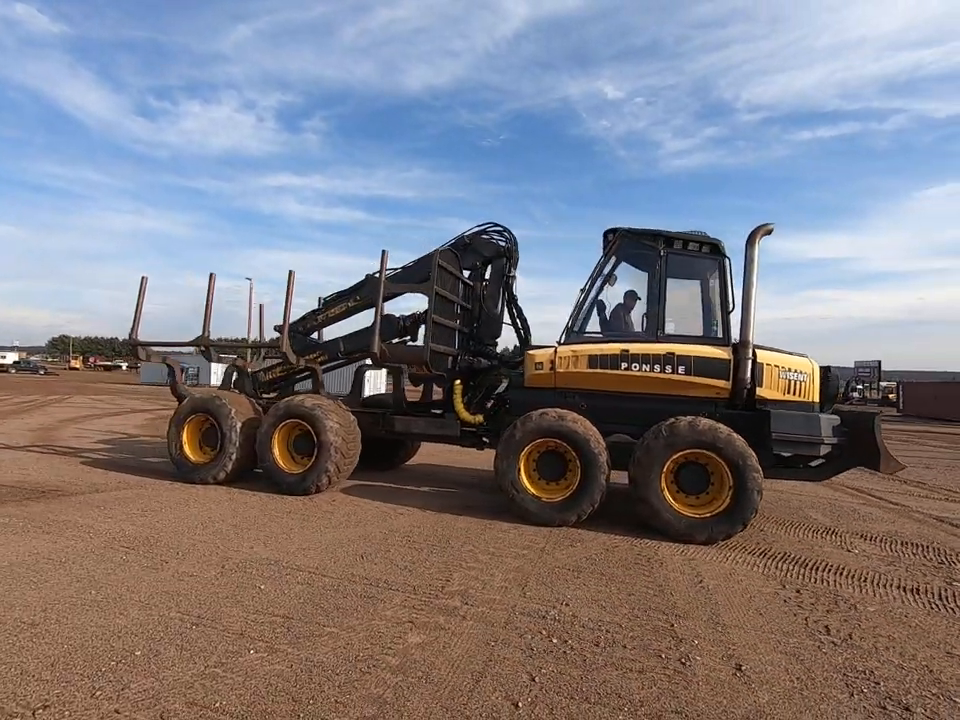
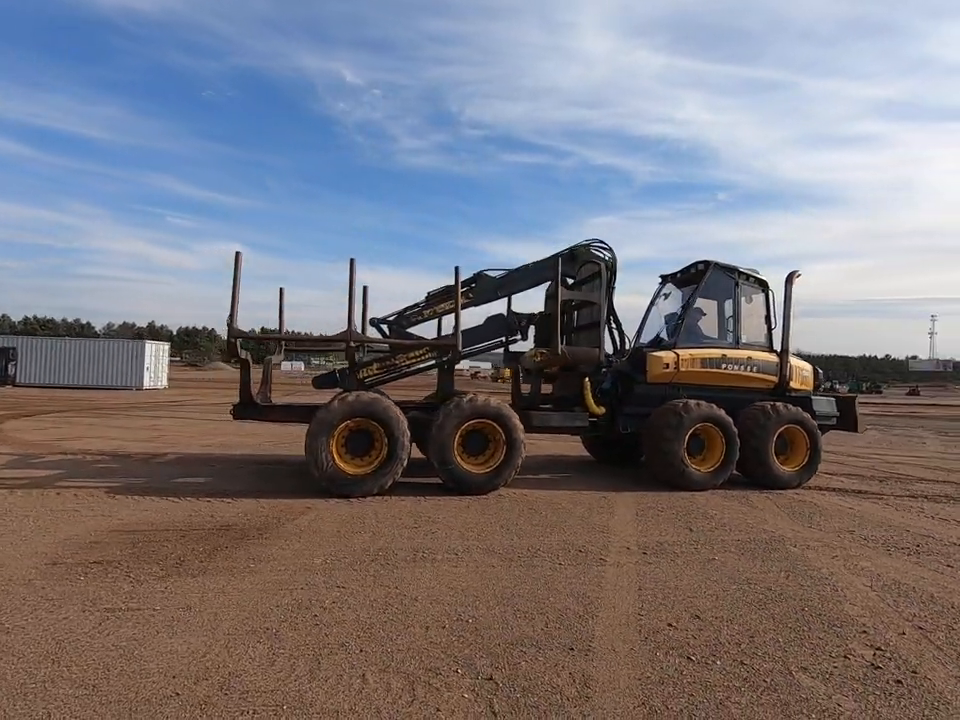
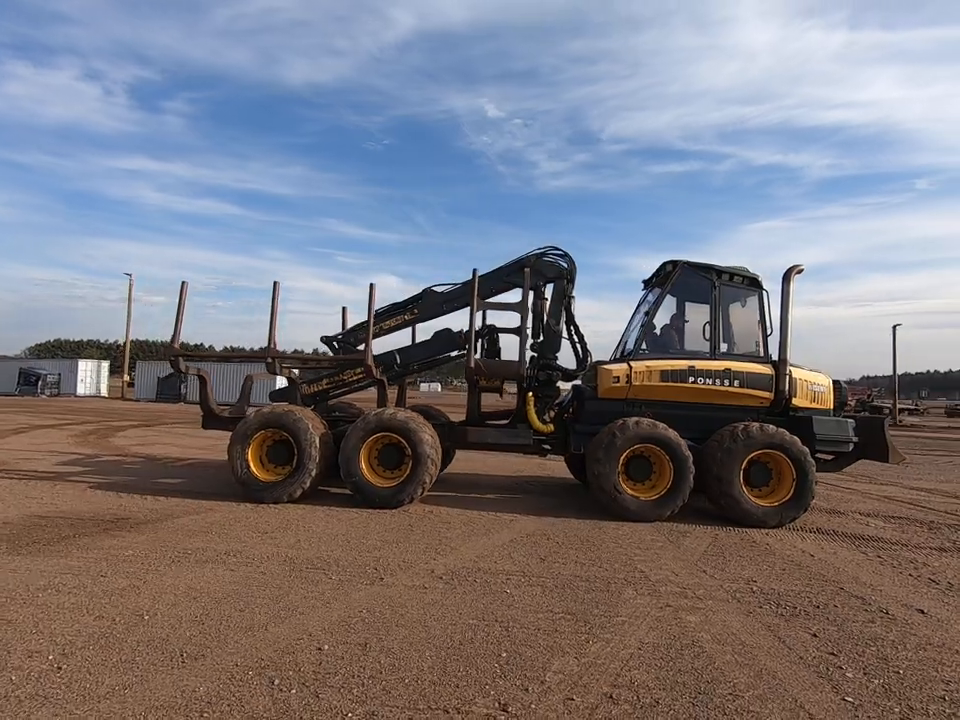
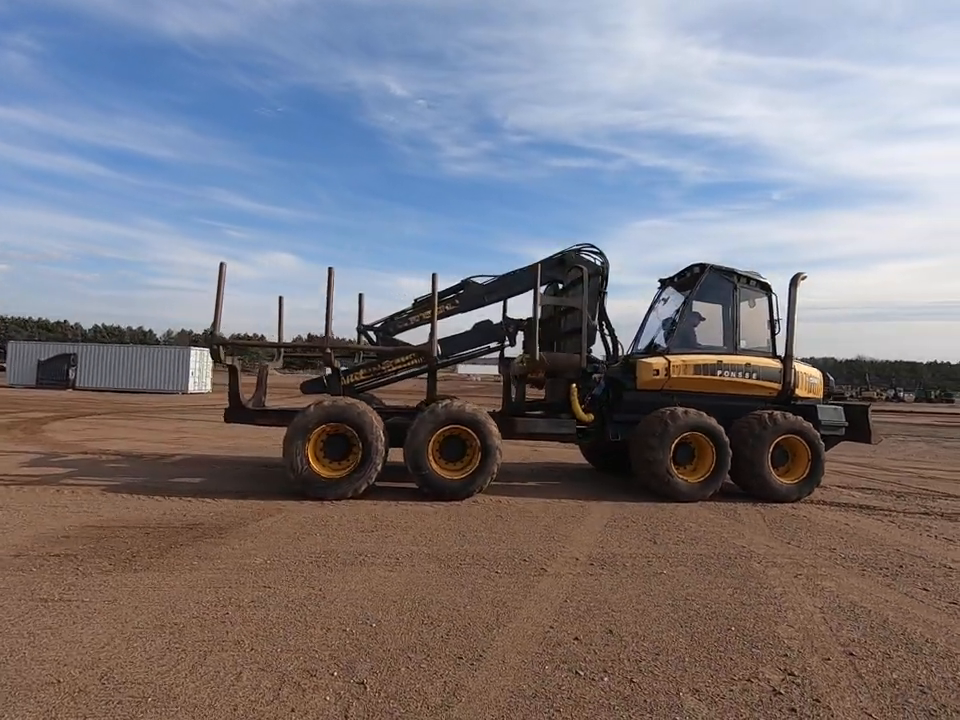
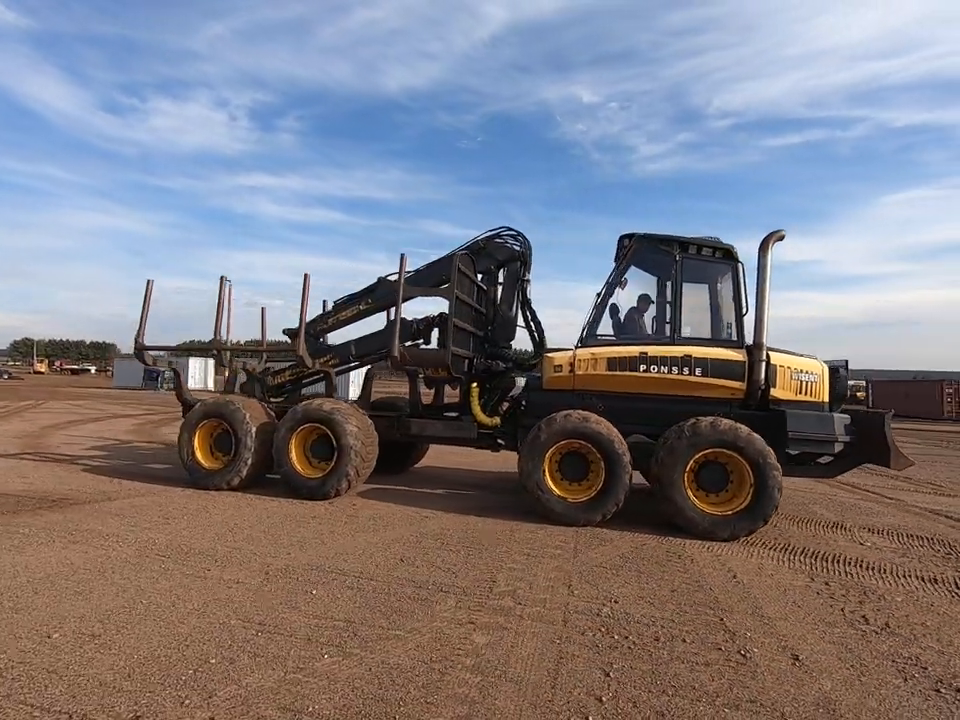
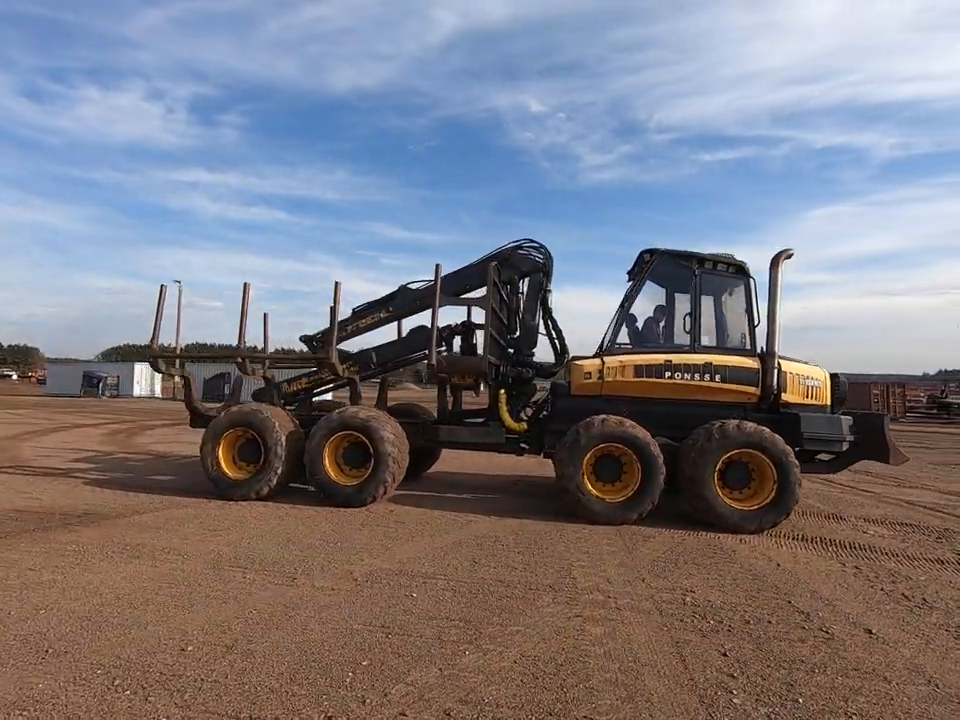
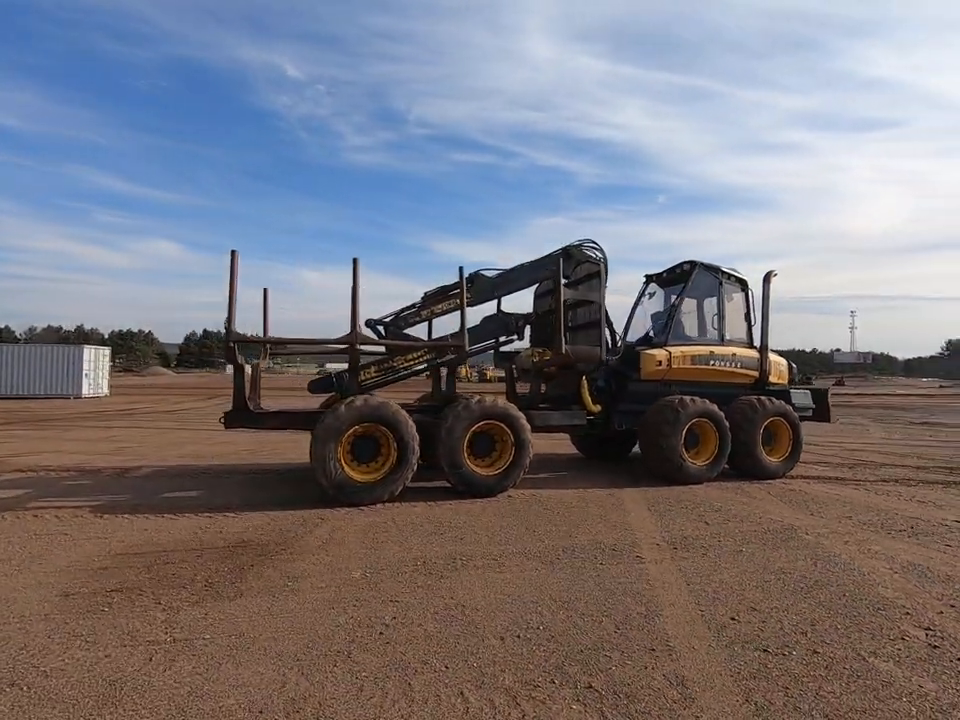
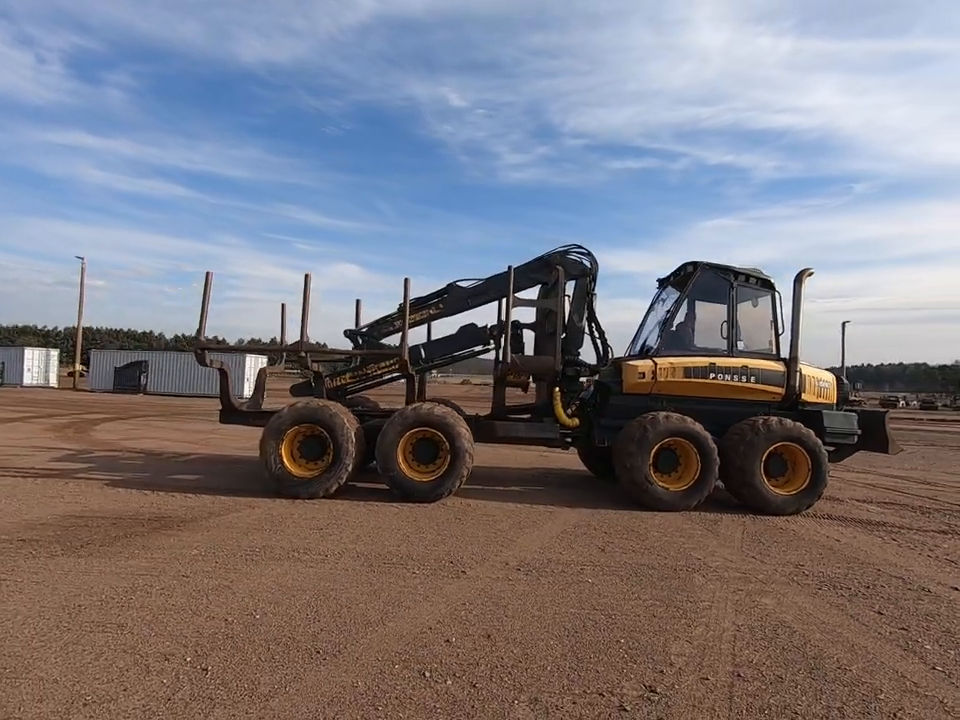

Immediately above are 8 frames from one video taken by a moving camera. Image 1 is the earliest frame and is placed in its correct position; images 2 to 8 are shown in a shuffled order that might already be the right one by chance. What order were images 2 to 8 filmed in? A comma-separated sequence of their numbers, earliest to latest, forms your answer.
5, 6, 3, 8, 4, 2, 7
